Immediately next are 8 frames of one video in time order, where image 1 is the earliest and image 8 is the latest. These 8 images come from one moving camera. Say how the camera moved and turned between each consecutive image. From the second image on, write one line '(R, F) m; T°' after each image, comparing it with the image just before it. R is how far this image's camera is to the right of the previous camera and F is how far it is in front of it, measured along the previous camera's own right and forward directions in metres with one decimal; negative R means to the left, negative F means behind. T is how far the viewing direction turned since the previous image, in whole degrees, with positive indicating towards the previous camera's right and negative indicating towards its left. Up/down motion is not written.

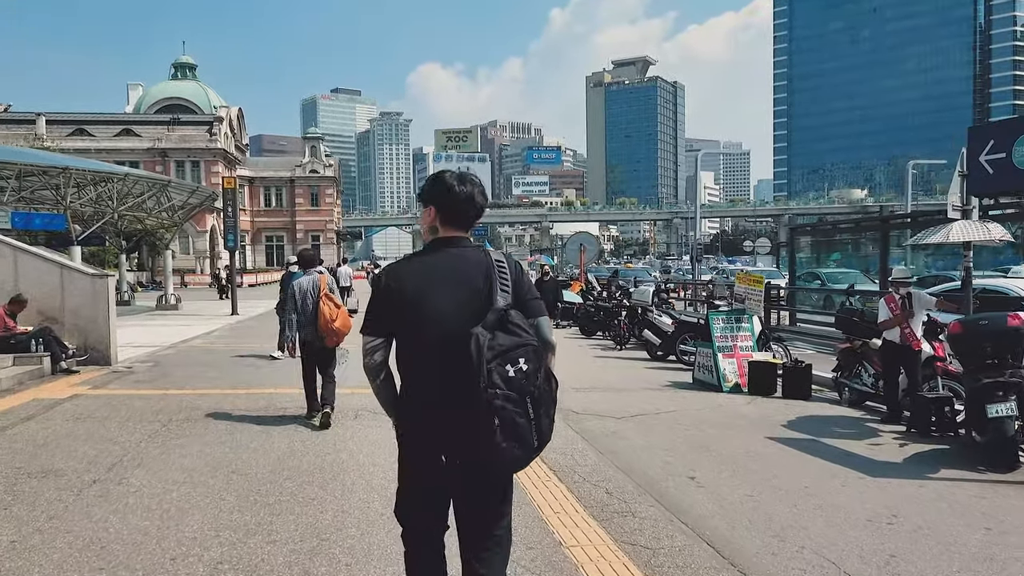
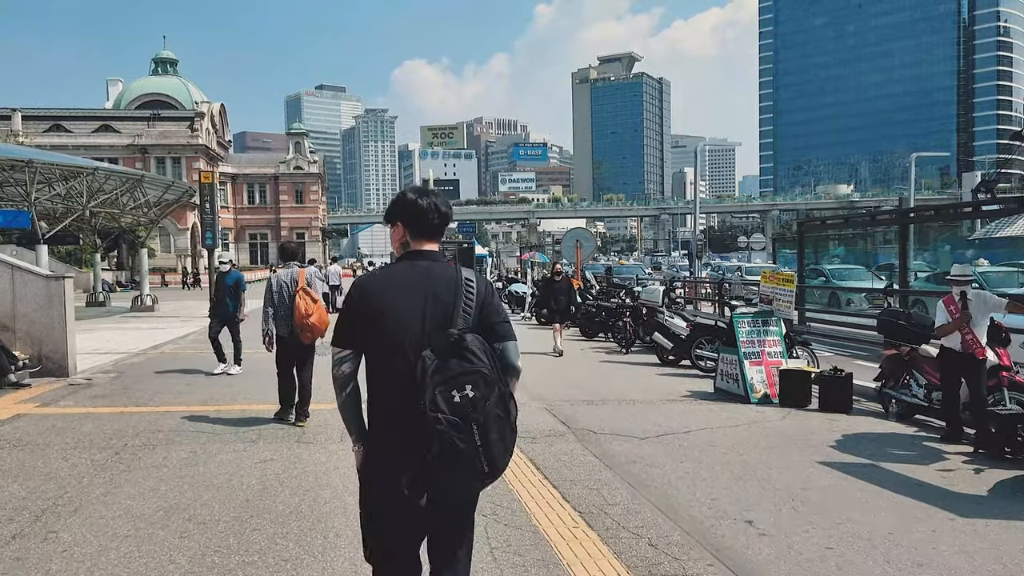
(-0.2, +1.1) m; +1°
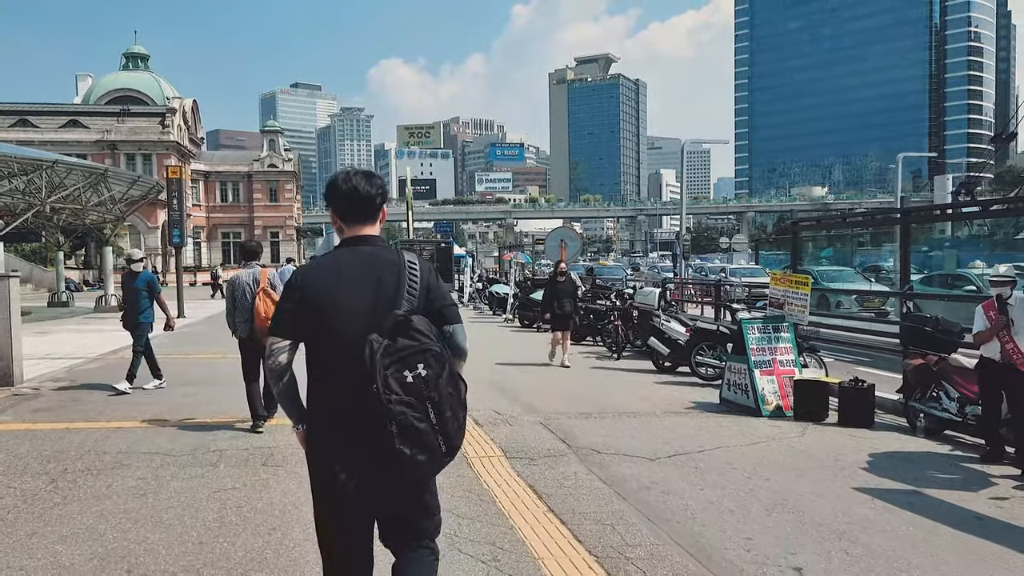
(-0.2, +0.8) m; +2°
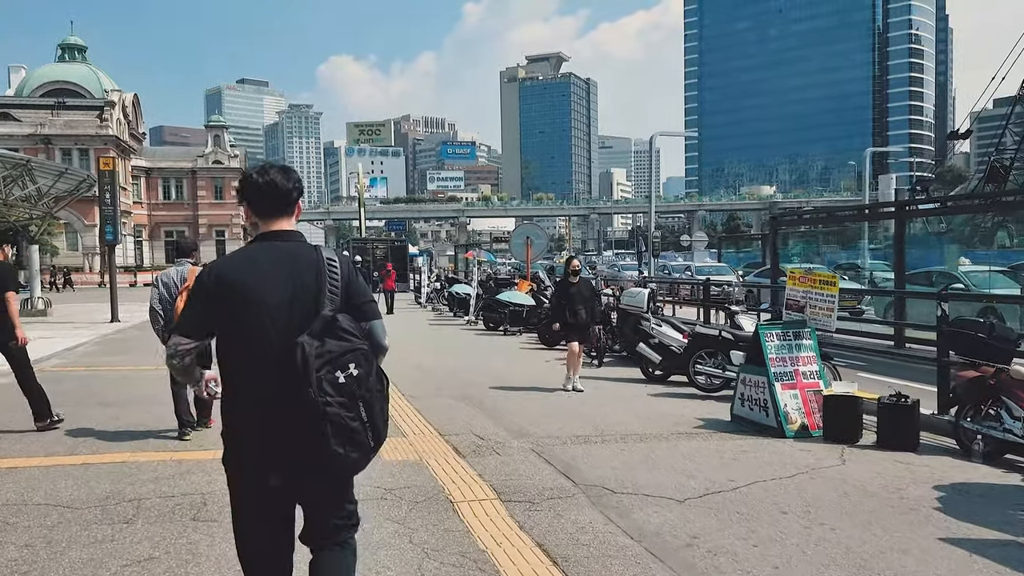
(-0.3, +1.3) m; +3°
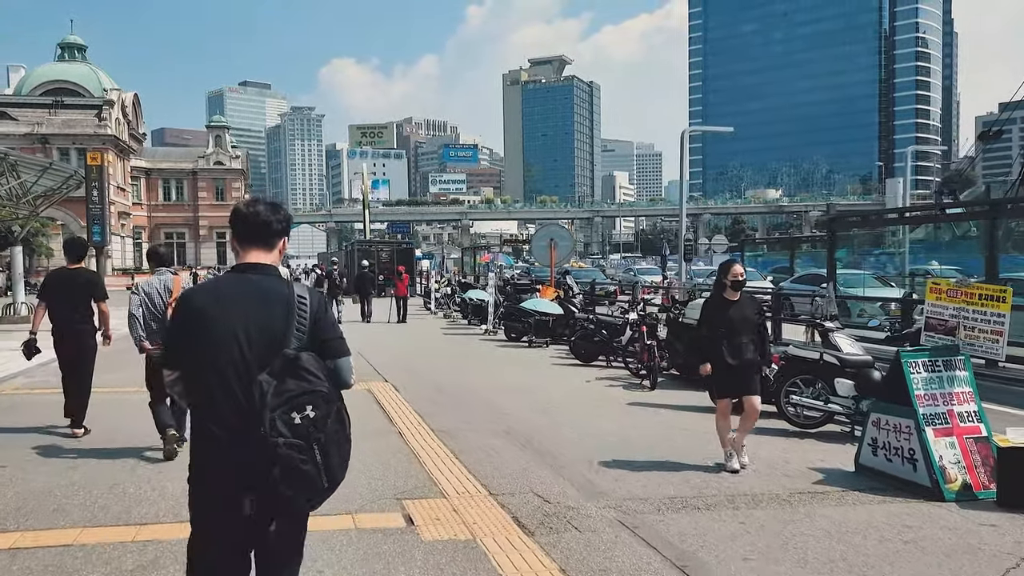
(-0.5, +1.8) m; 0°
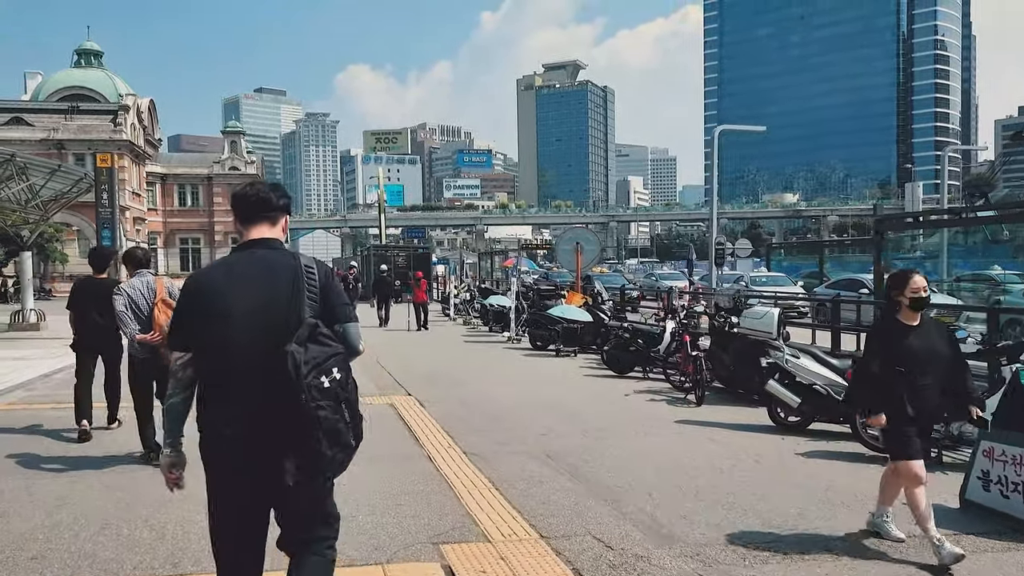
(-0.2, +0.8) m; -1°
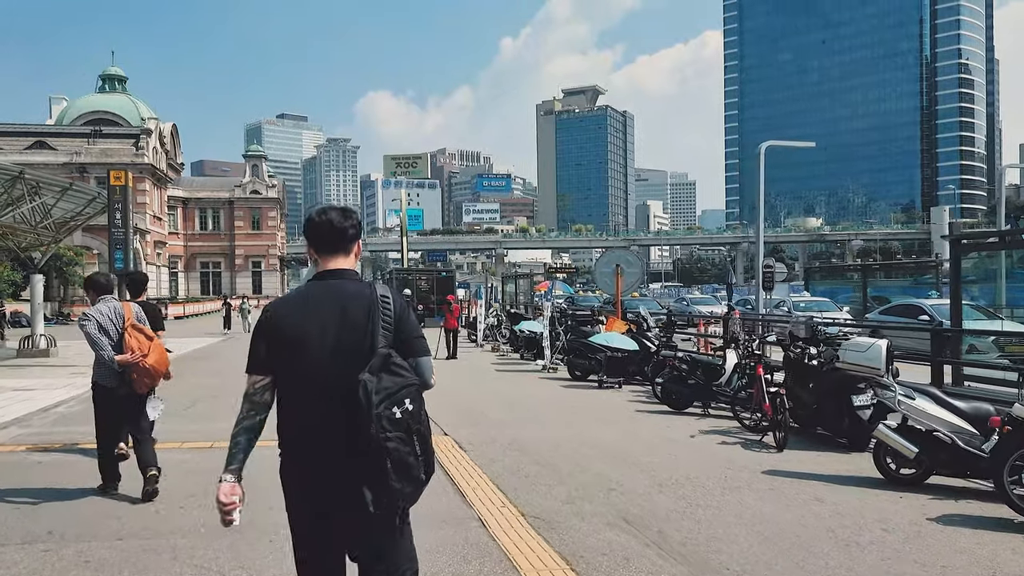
(-0.4, +1.2) m; -1°
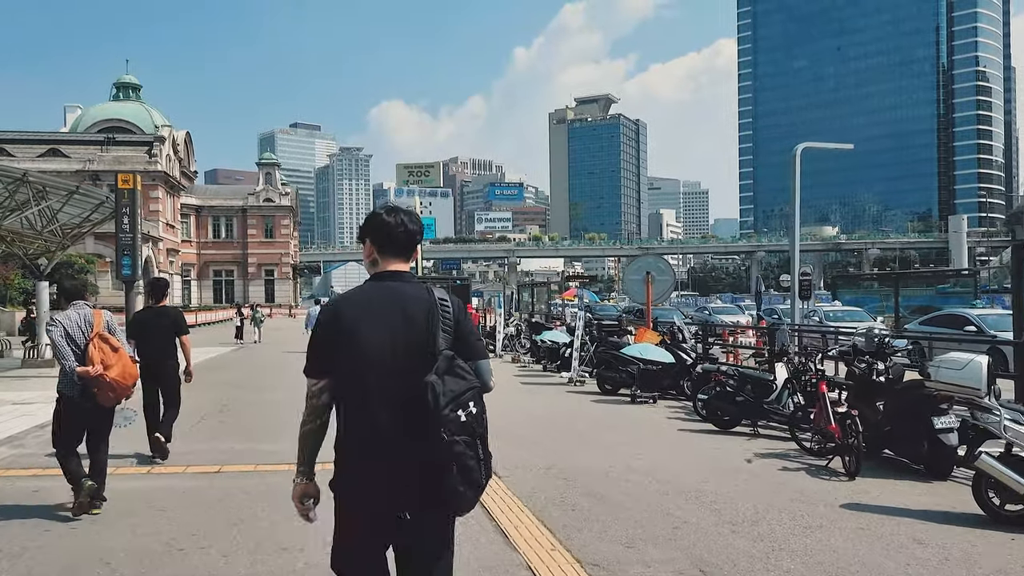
(-0.3, +0.9) m; -1°
